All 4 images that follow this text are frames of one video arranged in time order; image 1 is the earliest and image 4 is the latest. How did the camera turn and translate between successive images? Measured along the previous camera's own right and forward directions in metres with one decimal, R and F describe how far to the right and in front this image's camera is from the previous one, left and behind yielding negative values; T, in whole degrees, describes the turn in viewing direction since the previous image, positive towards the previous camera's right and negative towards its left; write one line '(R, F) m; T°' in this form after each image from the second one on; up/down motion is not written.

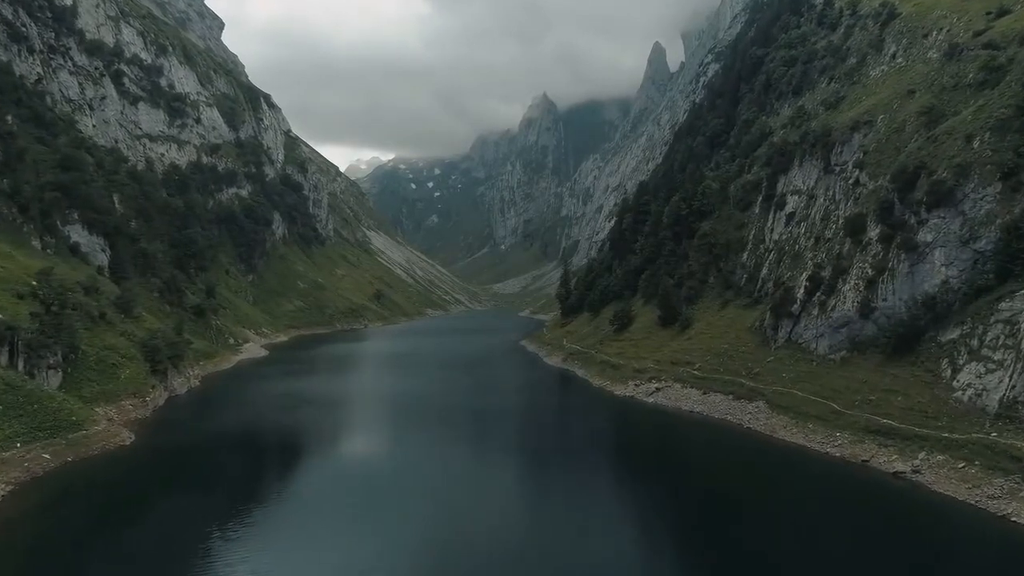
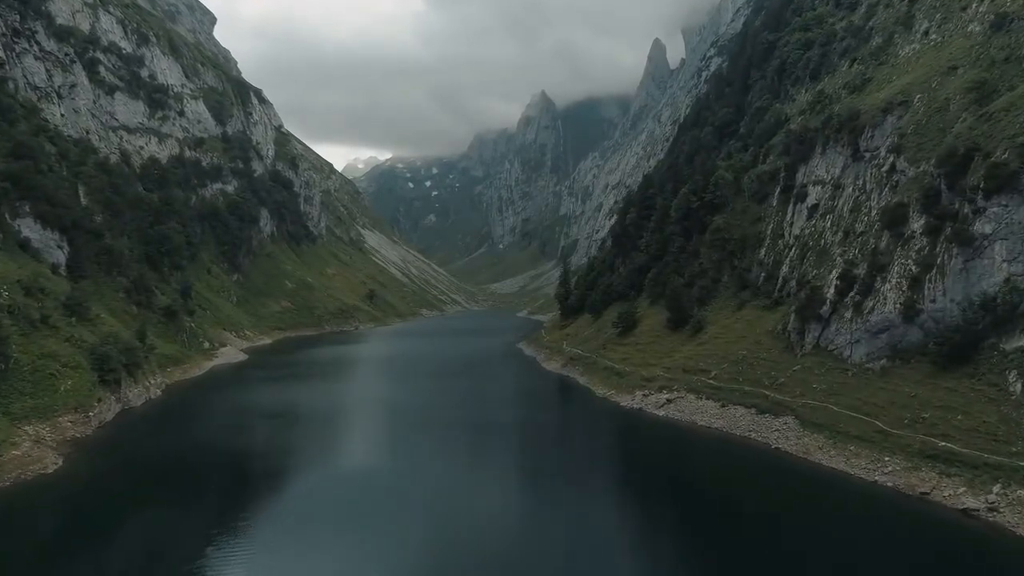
(+0.4, +8.1) m; 0°
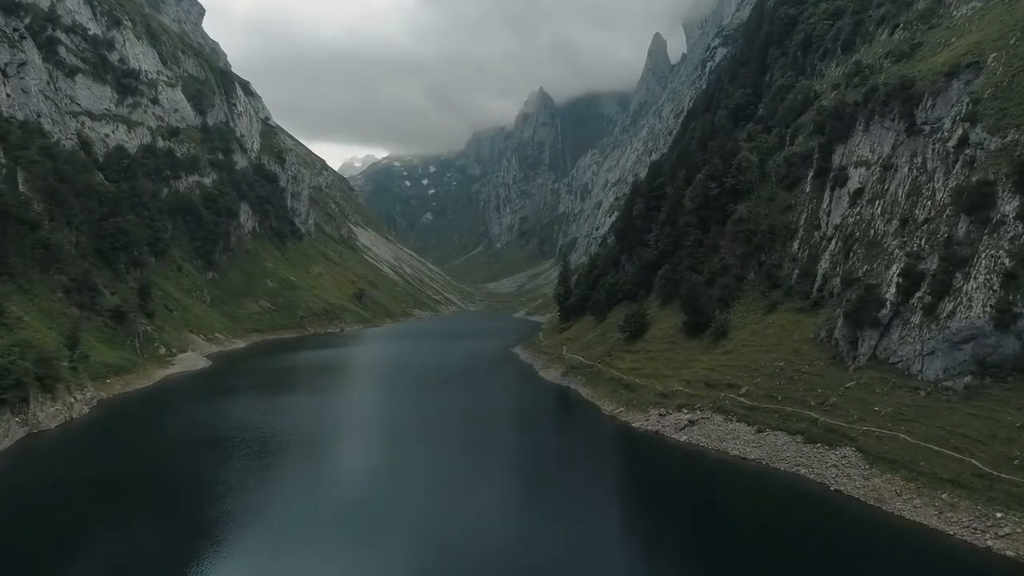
(+0.7, +11.8) m; 0°
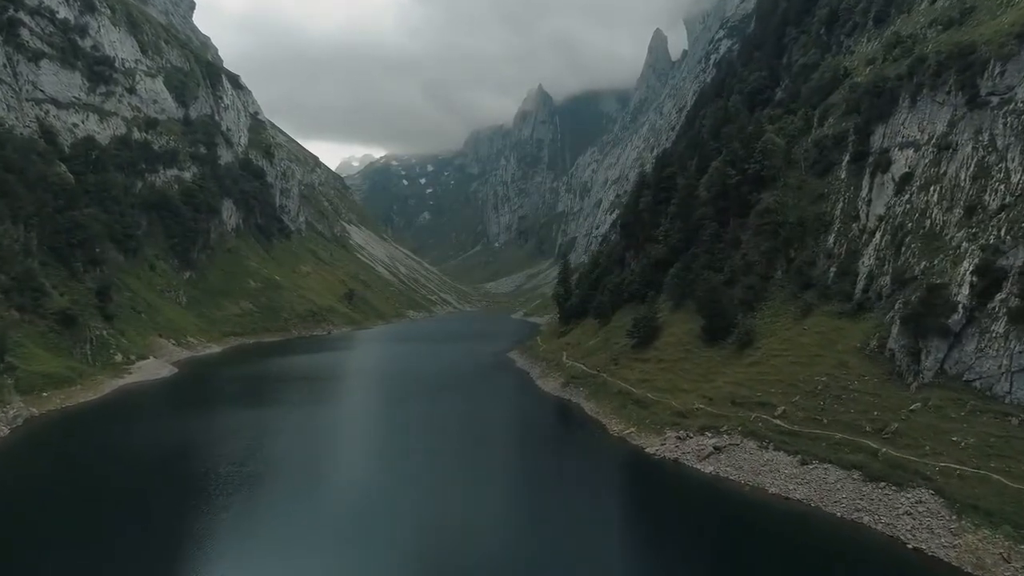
(+0.6, +9.5) m; 0°
